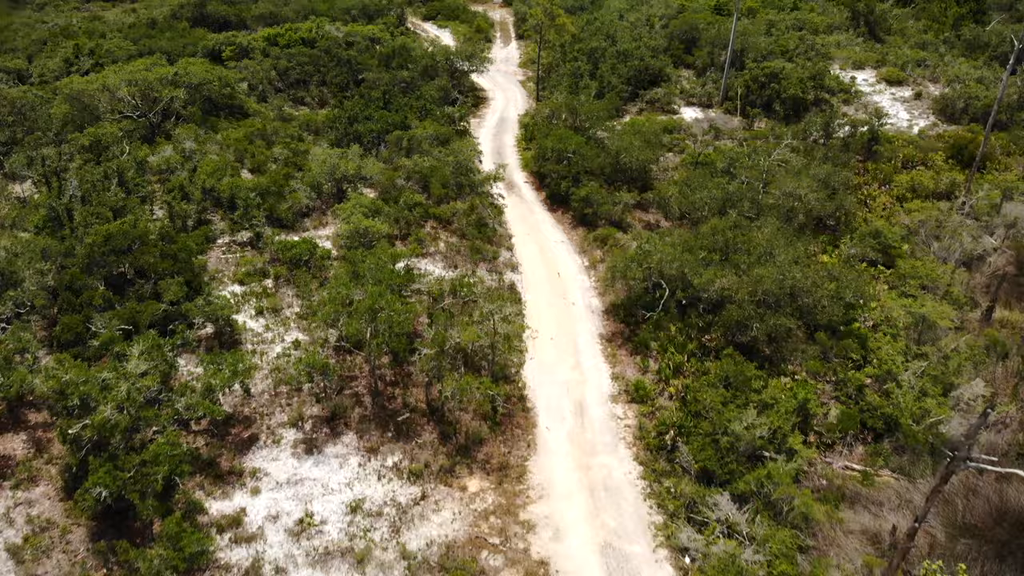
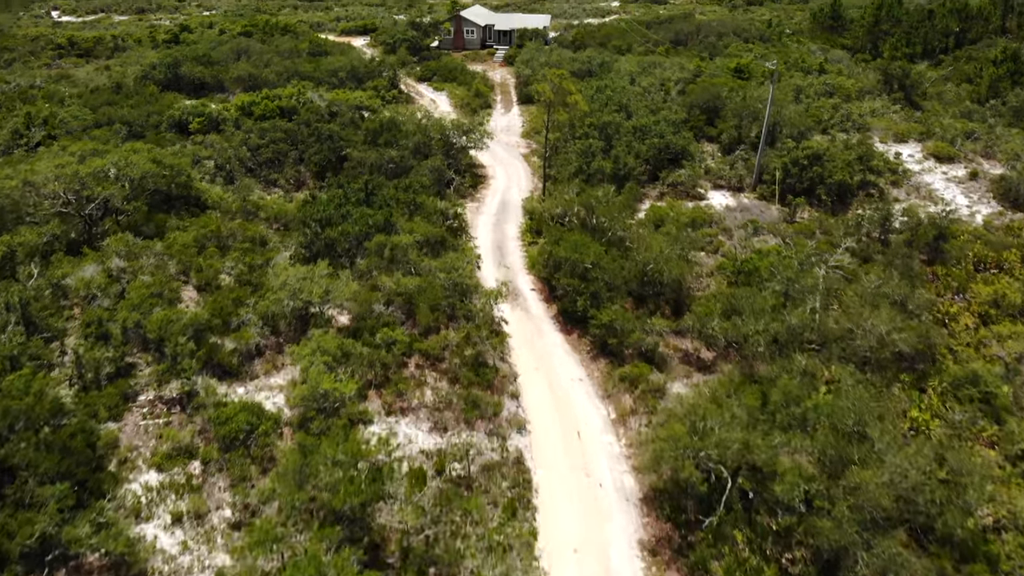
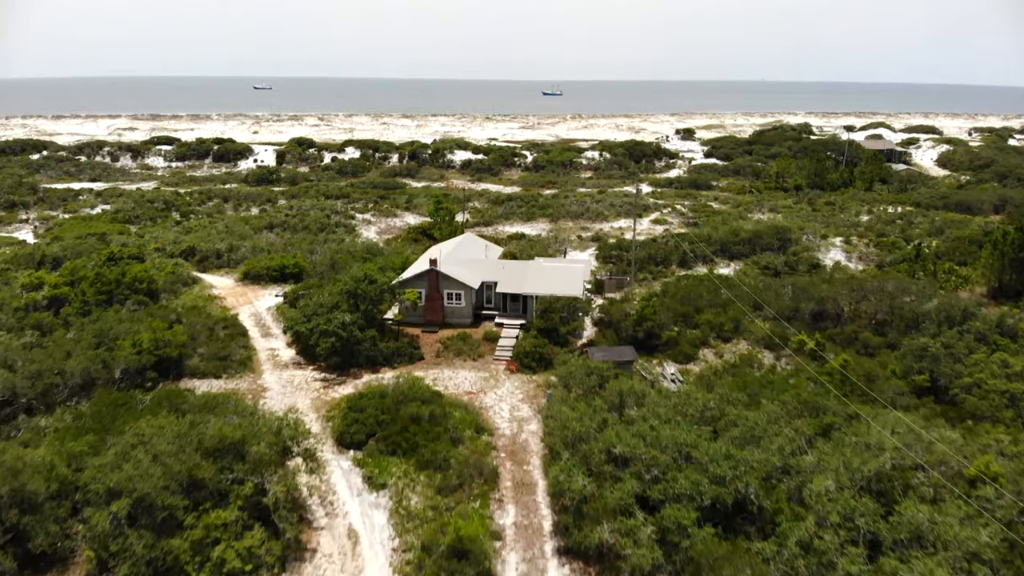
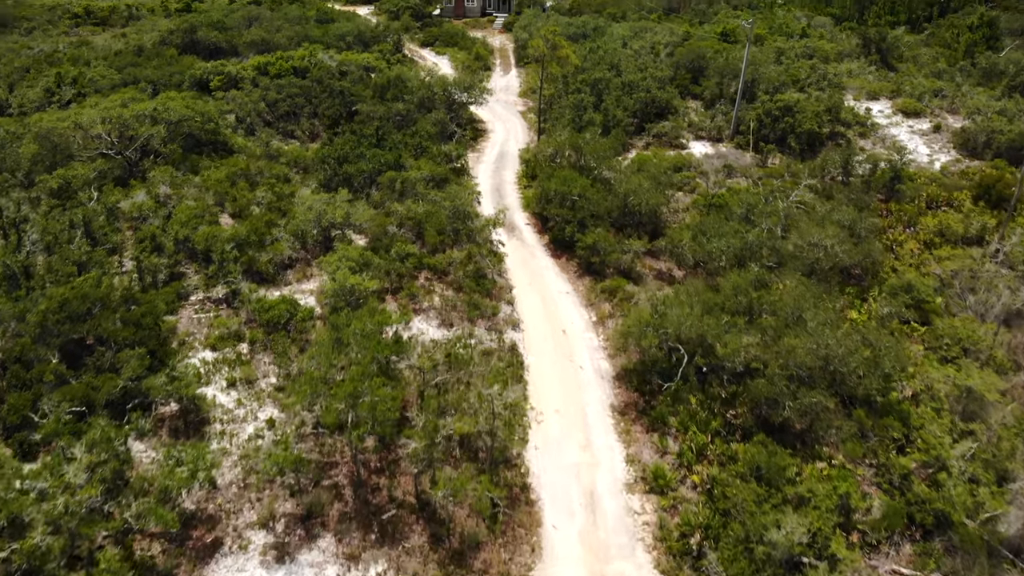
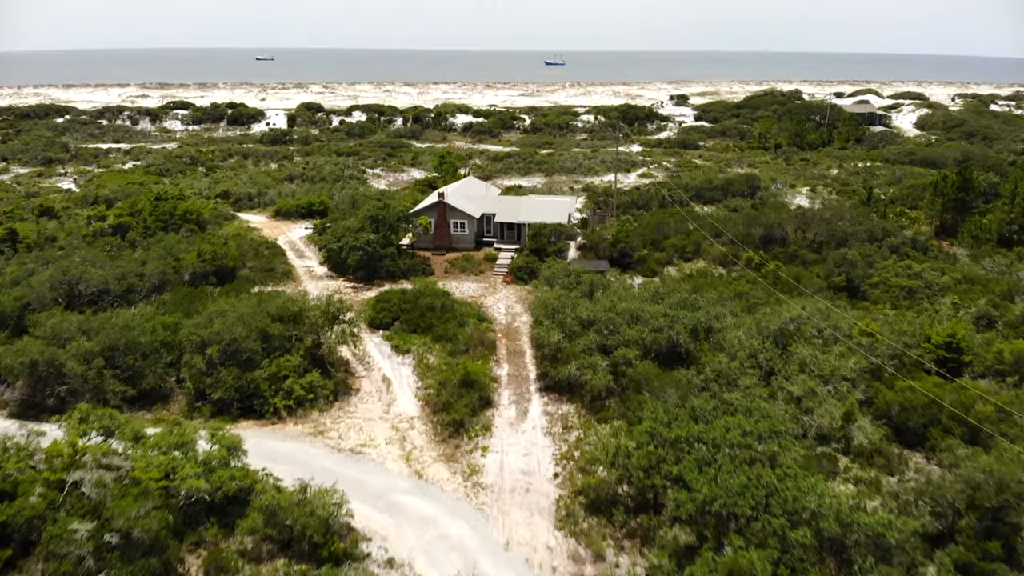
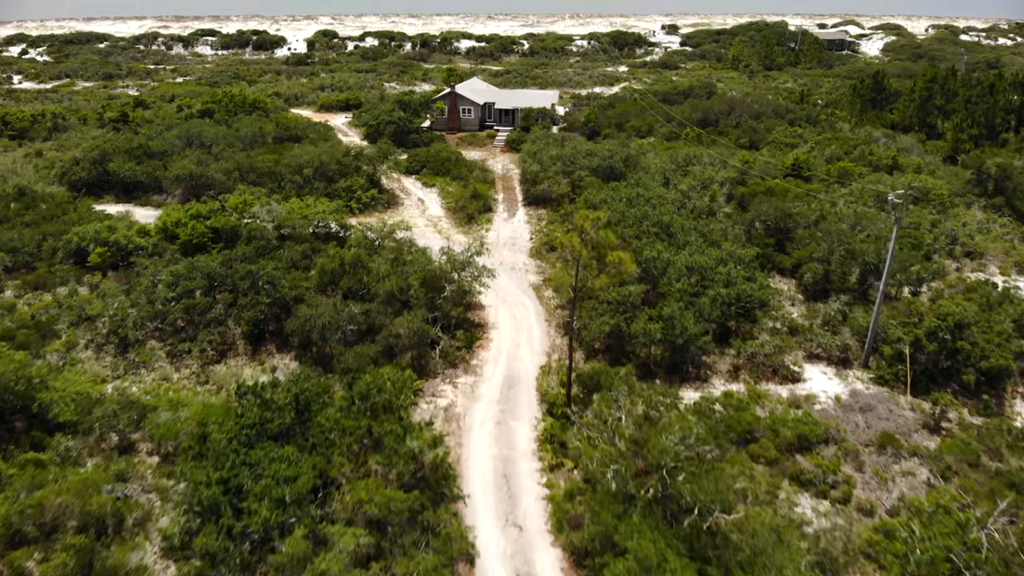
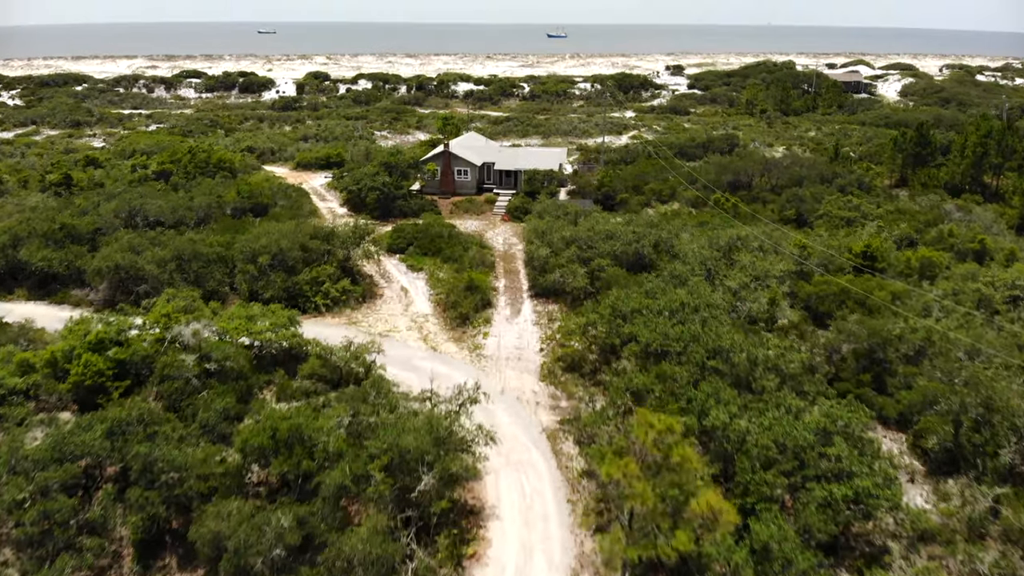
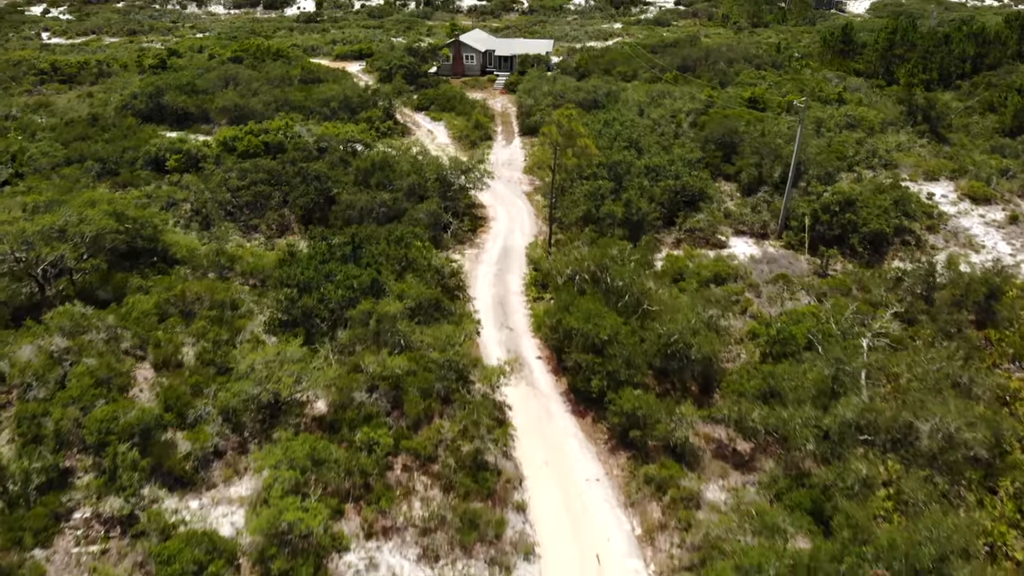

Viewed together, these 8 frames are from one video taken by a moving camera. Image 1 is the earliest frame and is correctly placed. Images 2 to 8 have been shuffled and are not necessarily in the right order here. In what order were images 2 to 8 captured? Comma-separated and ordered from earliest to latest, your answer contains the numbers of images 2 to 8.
4, 2, 8, 6, 7, 5, 3
